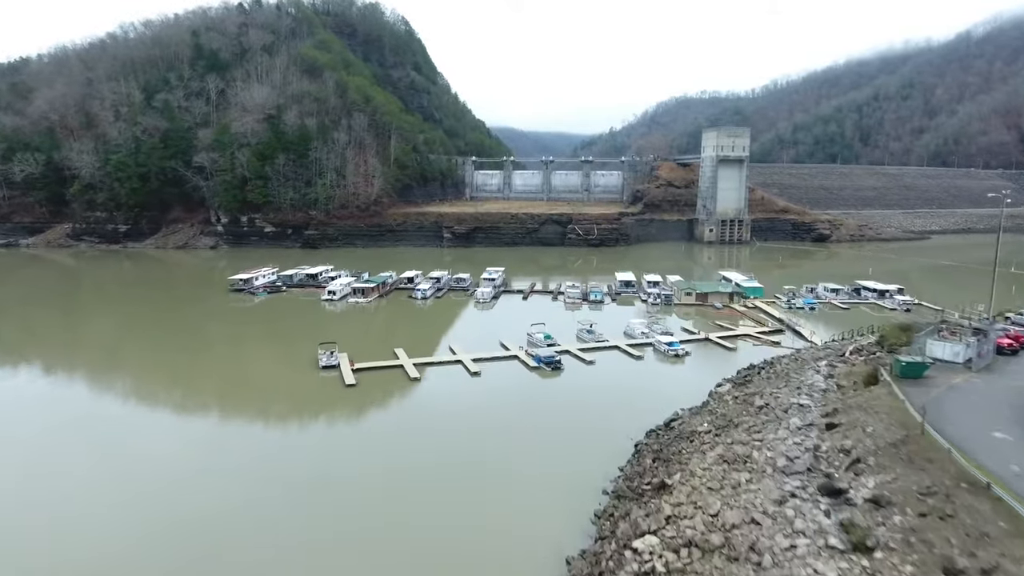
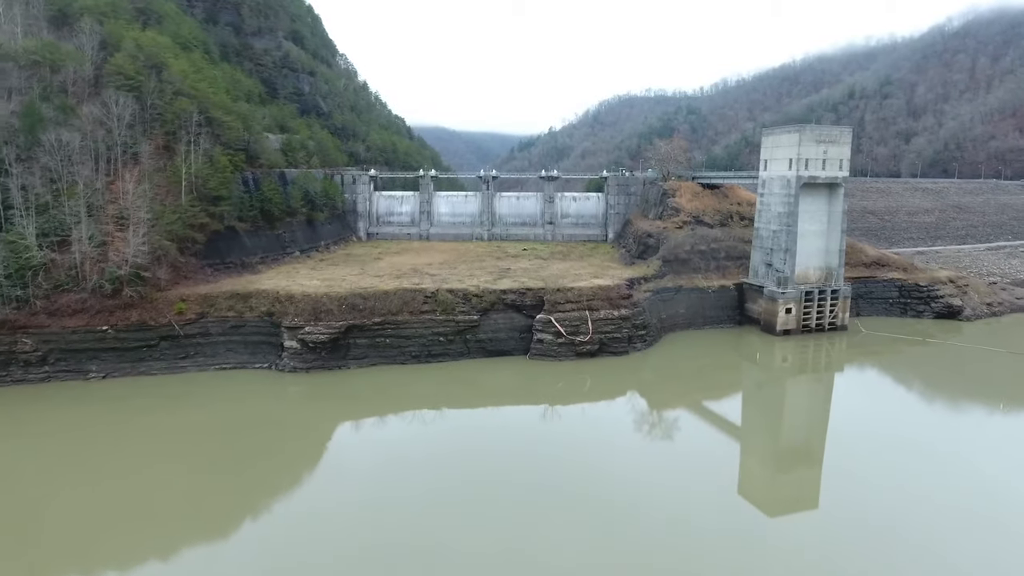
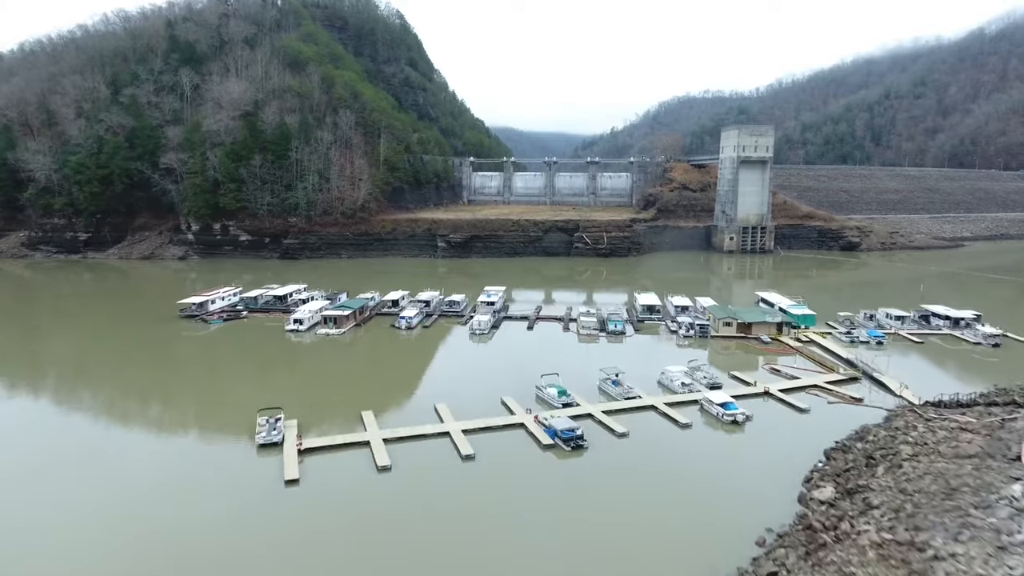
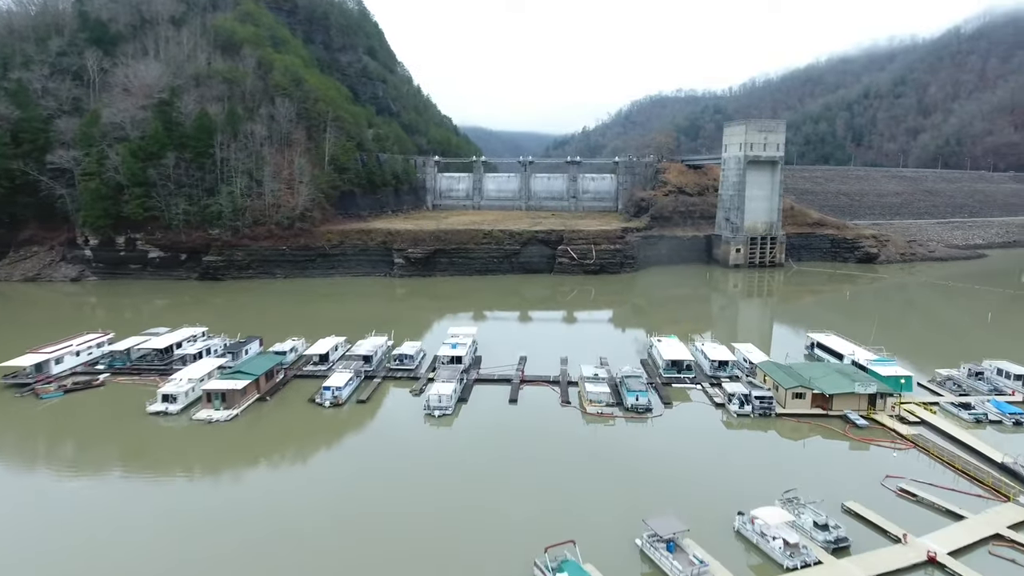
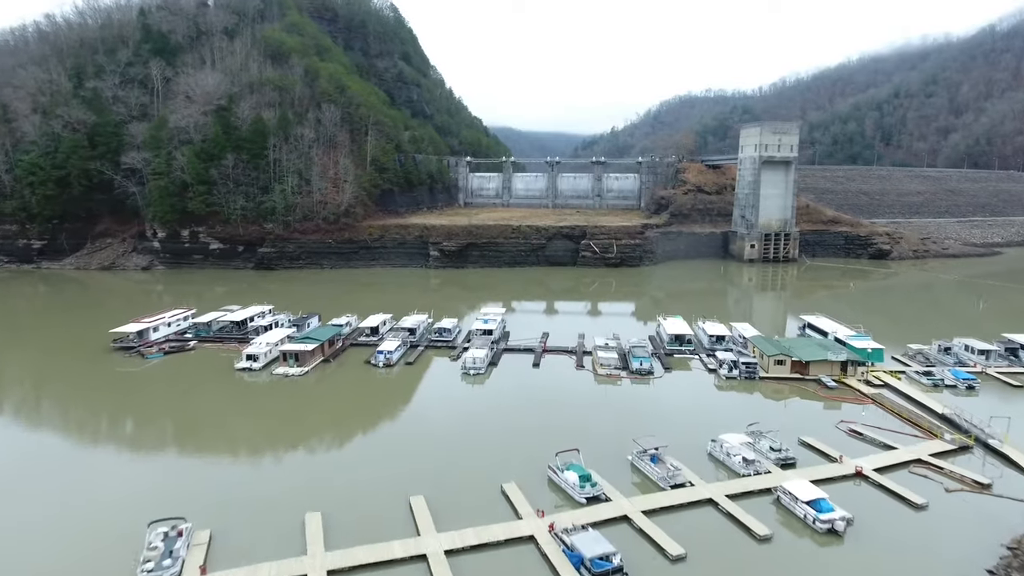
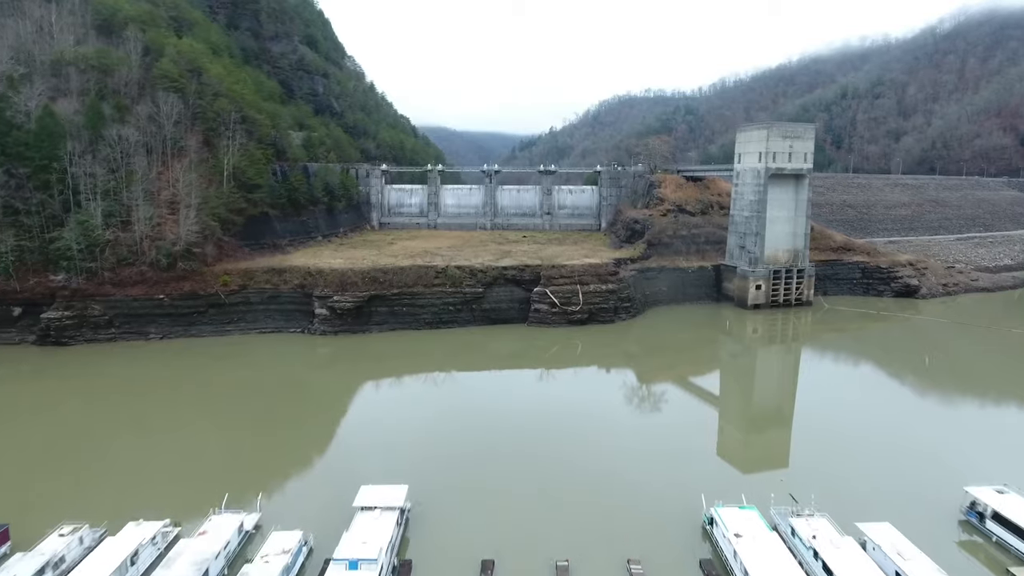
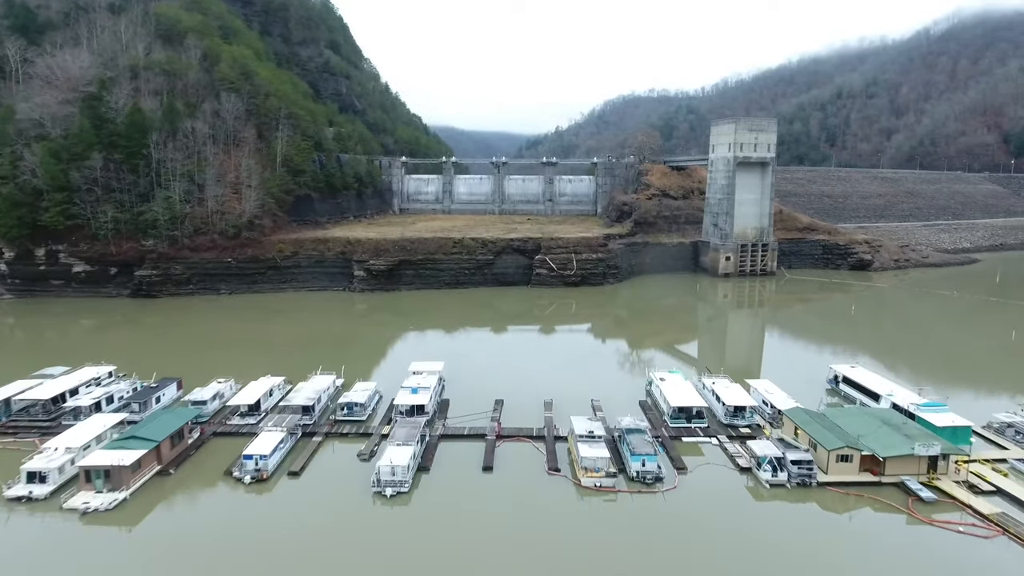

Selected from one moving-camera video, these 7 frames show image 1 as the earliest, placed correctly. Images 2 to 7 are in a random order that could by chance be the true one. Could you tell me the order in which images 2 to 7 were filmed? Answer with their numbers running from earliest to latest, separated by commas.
3, 5, 4, 7, 6, 2
